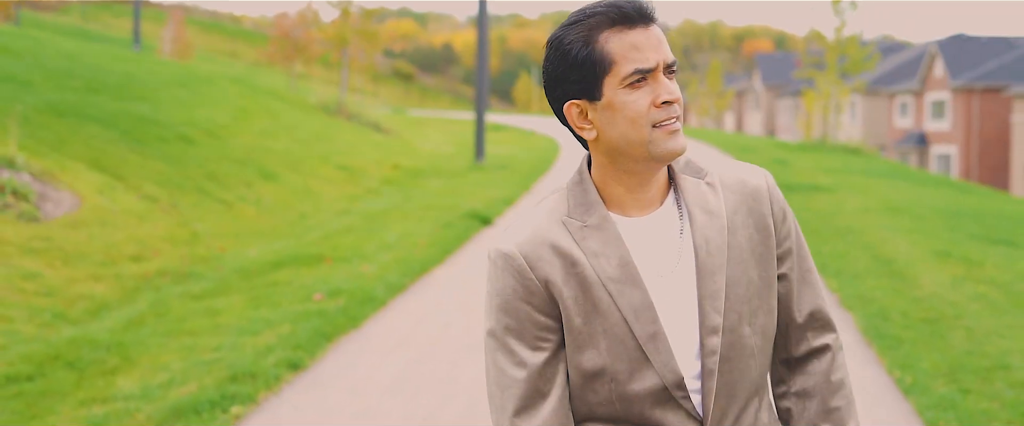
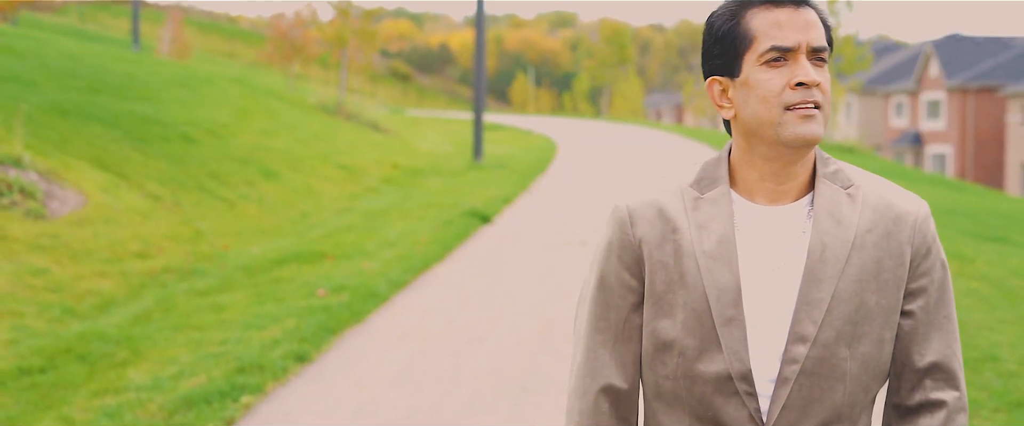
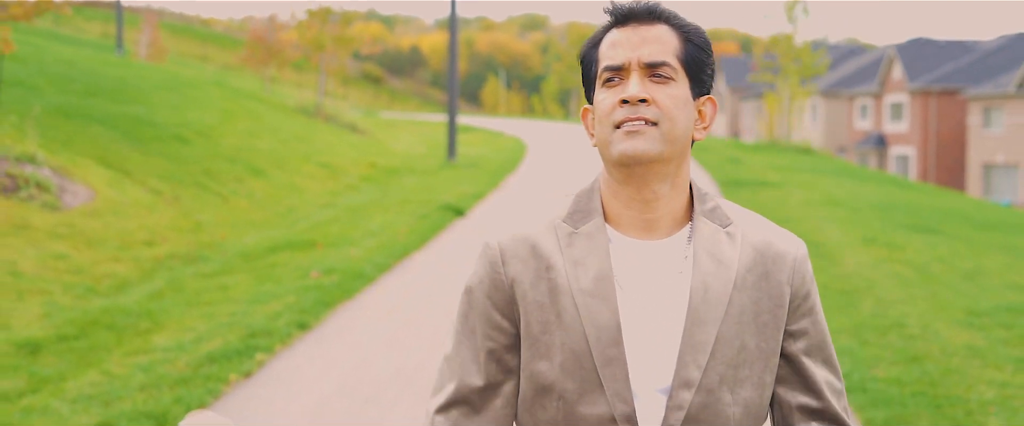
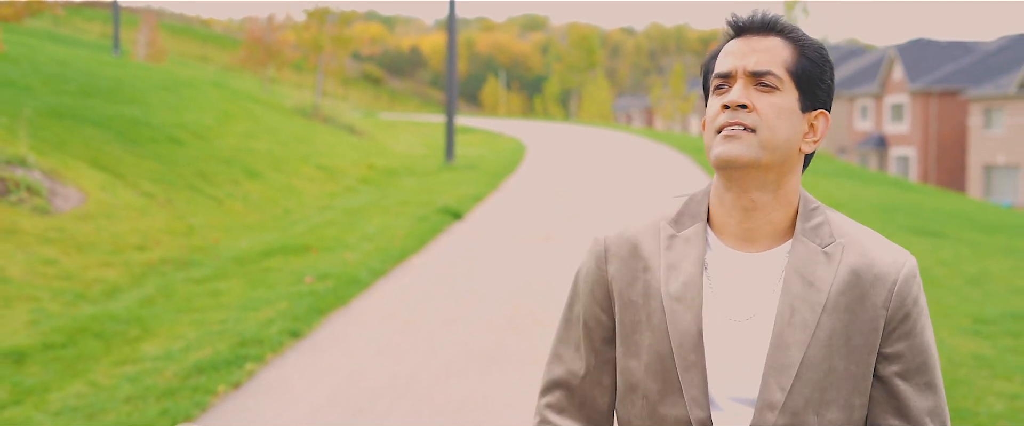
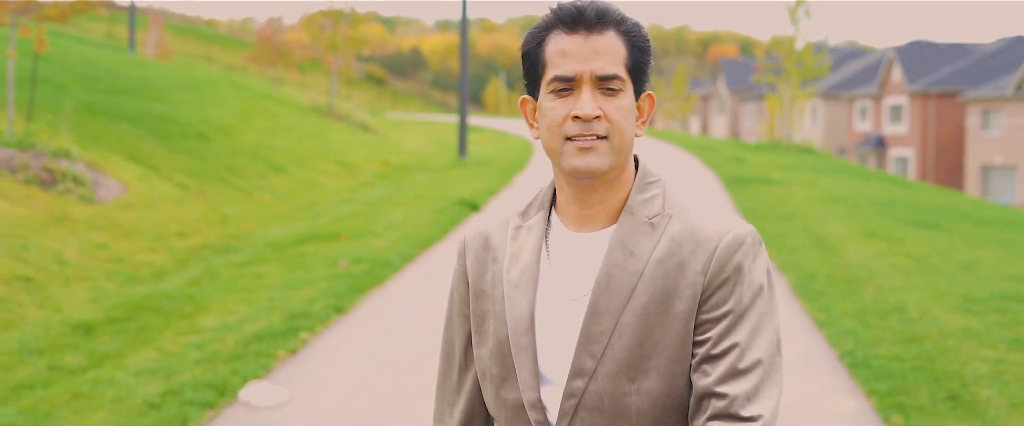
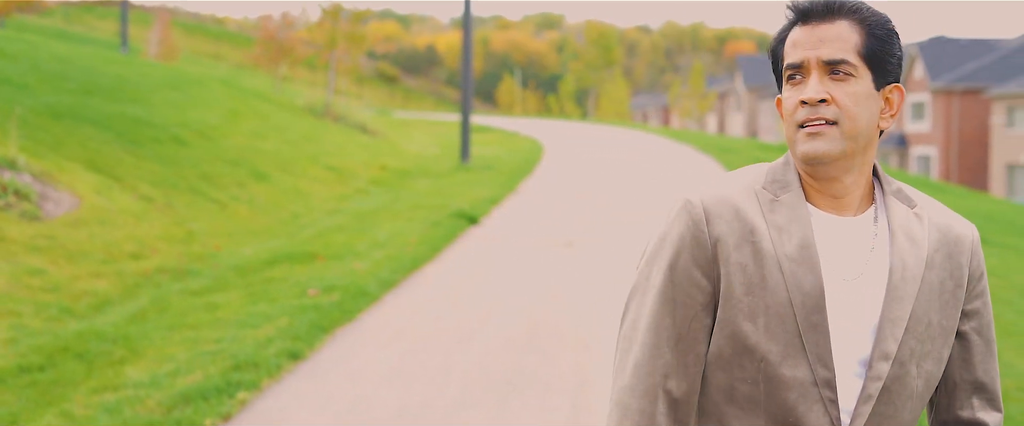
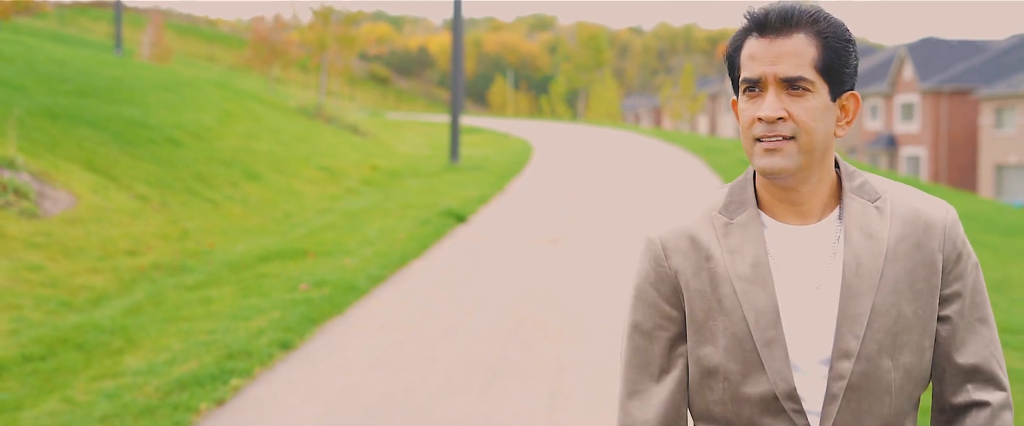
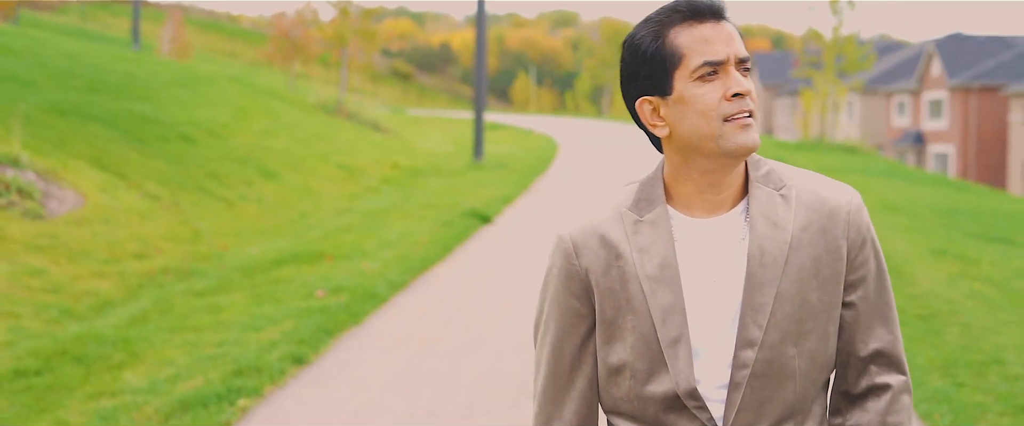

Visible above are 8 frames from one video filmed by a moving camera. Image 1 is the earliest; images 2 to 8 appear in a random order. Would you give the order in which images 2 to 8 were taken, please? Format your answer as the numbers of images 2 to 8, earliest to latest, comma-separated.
8, 2, 6, 7, 4, 3, 5
